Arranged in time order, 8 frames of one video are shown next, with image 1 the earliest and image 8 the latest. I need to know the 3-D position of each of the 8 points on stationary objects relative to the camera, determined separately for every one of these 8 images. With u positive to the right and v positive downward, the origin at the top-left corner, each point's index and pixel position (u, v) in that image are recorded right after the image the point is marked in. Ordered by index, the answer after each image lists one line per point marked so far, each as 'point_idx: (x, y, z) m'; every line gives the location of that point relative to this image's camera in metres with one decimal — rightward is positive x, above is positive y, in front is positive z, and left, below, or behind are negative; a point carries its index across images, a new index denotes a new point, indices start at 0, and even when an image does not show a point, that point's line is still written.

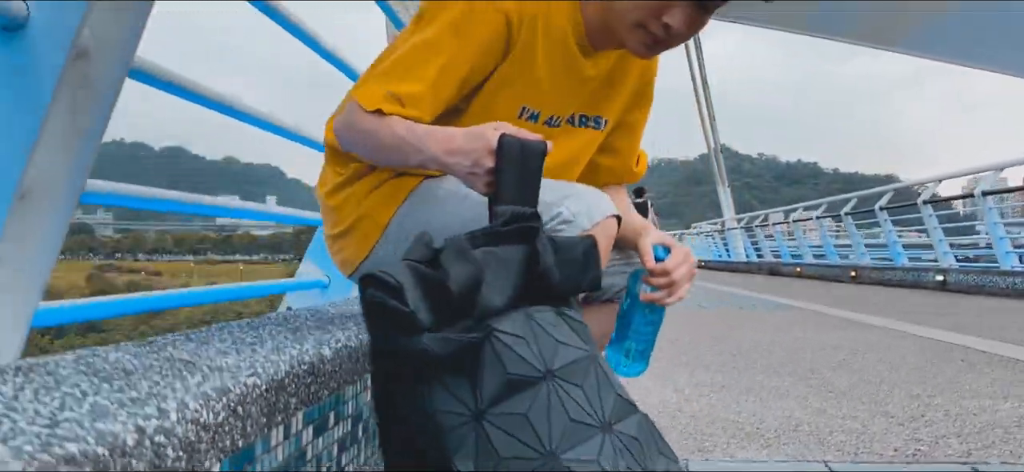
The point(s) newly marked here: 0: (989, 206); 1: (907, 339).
0: (+4.9, +0.3, +8.6) m
1: (+1.6, -0.4, +3.5) m
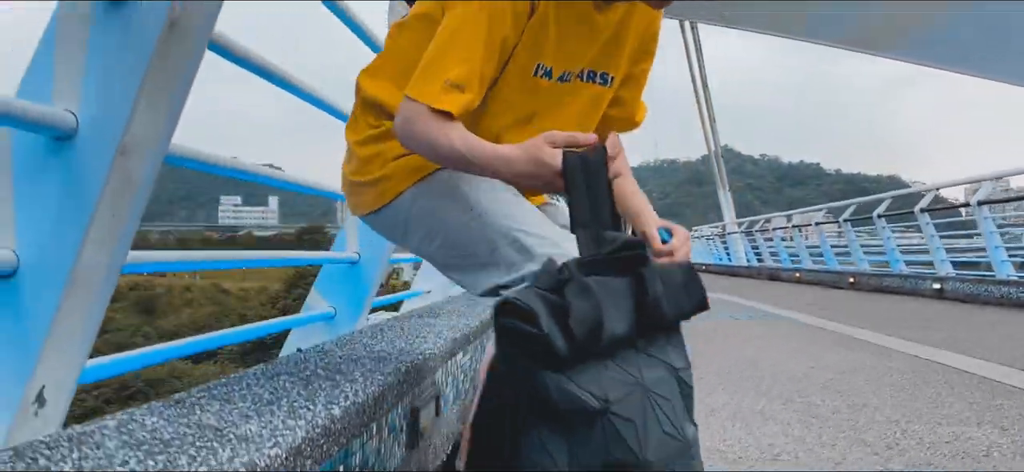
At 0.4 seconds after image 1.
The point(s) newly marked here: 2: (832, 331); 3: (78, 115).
0: (+4.9, +0.2, +8.6) m
1: (+1.6, -0.5, +3.5) m
2: (+1.8, -0.5, +4.6) m
3: (-0.5, +0.1, +0.9) m
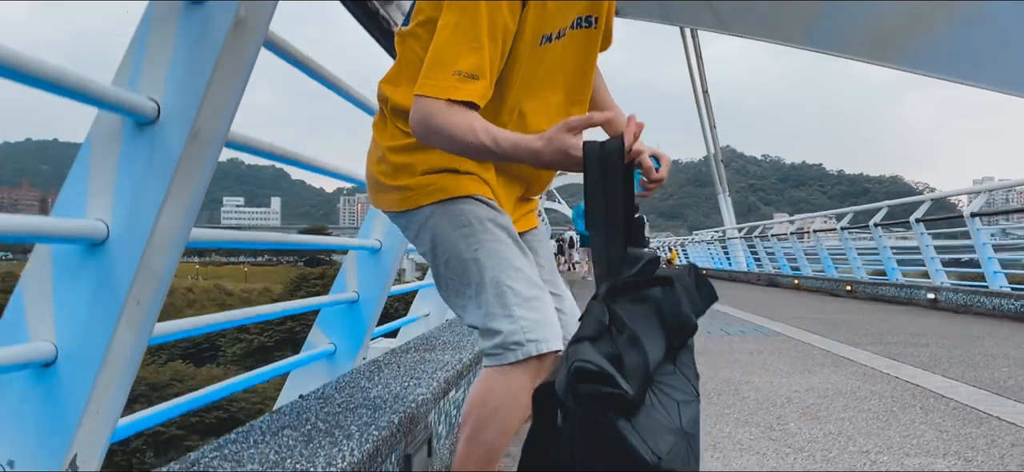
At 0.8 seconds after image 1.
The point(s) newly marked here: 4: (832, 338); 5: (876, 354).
0: (+4.9, +0.1, +8.8) m
1: (+1.6, -0.6, +3.7) m
2: (+1.7, -0.6, +4.7) m
3: (-0.5, 0.0, +1.0) m
4: (+2.1, -0.7, +5.5) m
5: (+2.0, -0.6, +4.5) m
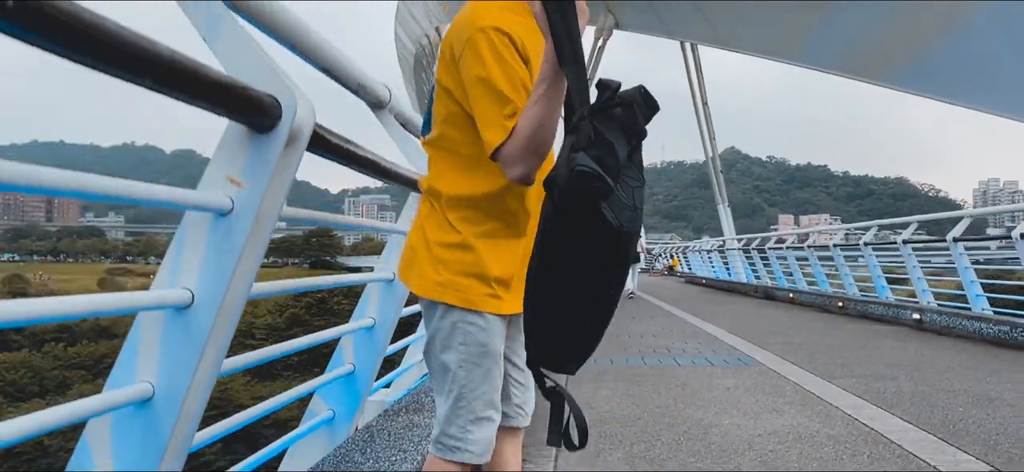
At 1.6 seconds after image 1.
0: (+4.8, -0.2, +9.0) m
1: (+1.5, -0.9, +4.0) m
2: (+1.7, -0.9, +5.0) m
3: (-0.6, -0.2, +1.3) m
4: (+2.0, -0.9, +5.8) m
5: (+1.9, -0.9, +4.8) m
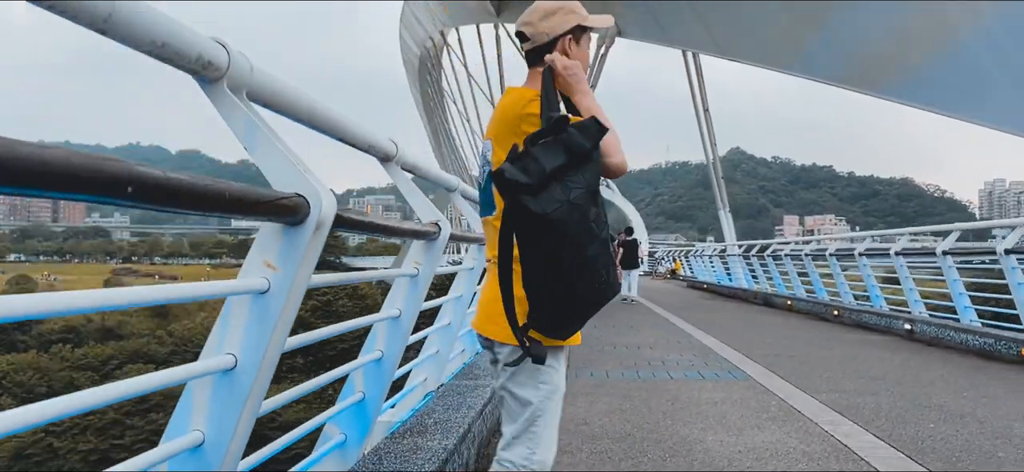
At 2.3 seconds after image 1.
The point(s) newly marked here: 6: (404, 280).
0: (+4.9, -0.3, +9.3) m
1: (+1.5, -1.0, +4.2) m
2: (+1.7, -1.0, +5.3) m
3: (-0.6, -0.4, +1.6) m
4: (+2.0, -1.1, +6.0) m
5: (+1.9, -1.0, +5.1) m
6: (-0.4, -0.2, +3.0) m
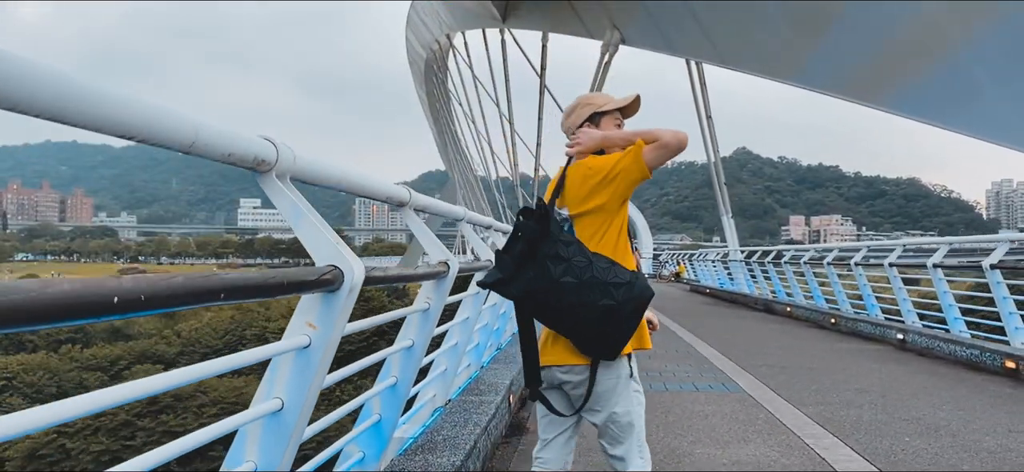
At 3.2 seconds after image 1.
0: (+4.9, -0.5, +9.6) m
1: (+1.5, -1.2, +4.5) m
2: (+1.7, -1.2, +5.6) m
3: (-0.6, -0.5, +1.9) m
4: (+2.1, -1.2, +6.3) m
5: (+1.9, -1.2, +5.4) m
6: (-0.4, -0.3, +3.3) m
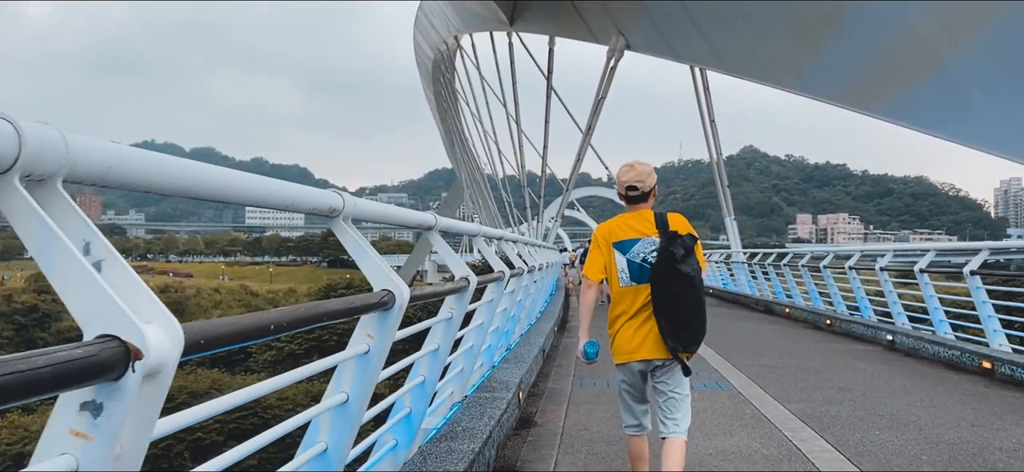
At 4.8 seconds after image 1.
0: (+5.0, -0.5, +10.1) m
1: (+1.6, -1.2, +5.1) m
2: (+1.8, -1.3, +6.1) m
3: (-0.6, -0.6, +2.5) m
4: (+2.1, -1.3, +6.9) m
5: (+2.0, -1.3, +5.9) m
6: (-0.3, -0.4, +3.9) m
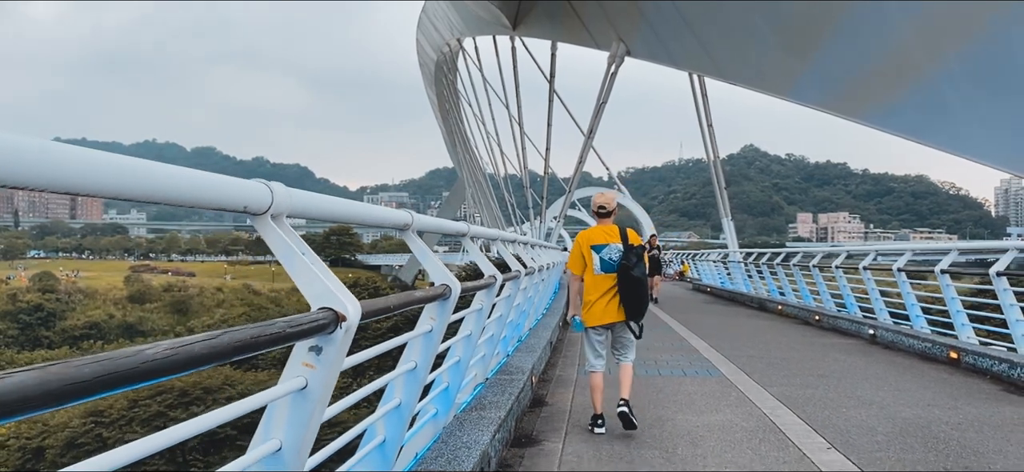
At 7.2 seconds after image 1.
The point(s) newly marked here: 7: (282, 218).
0: (+5.1, -0.6, +10.9) m
1: (+1.7, -1.3, +5.9) m
2: (+1.9, -1.3, +6.9) m
3: (-0.4, -0.6, +3.3) m
4: (+2.2, -1.3, +7.7) m
5: (+2.1, -1.3, +6.7) m
6: (-0.2, -0.4, +4.7) m
7: (-0.6, 0.0, +2.0) m
